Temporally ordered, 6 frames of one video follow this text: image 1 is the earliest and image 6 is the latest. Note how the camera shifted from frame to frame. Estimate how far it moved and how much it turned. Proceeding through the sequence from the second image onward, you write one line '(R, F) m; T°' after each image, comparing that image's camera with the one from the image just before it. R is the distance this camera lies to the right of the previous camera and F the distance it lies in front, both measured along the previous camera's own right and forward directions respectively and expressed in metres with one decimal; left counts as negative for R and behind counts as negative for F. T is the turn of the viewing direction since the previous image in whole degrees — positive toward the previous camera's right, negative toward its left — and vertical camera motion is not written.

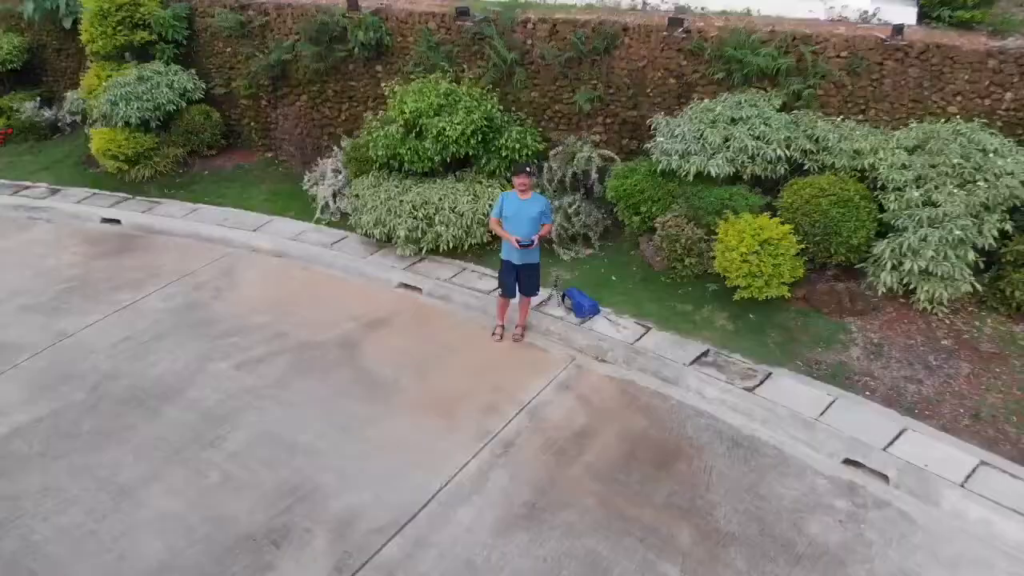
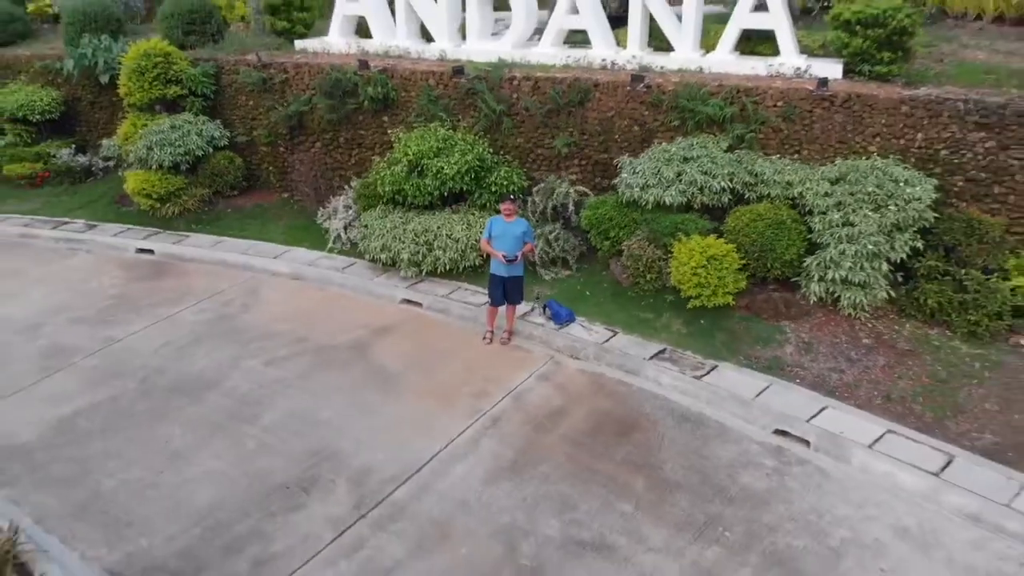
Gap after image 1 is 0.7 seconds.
(0.0, -0.8) m; 0°
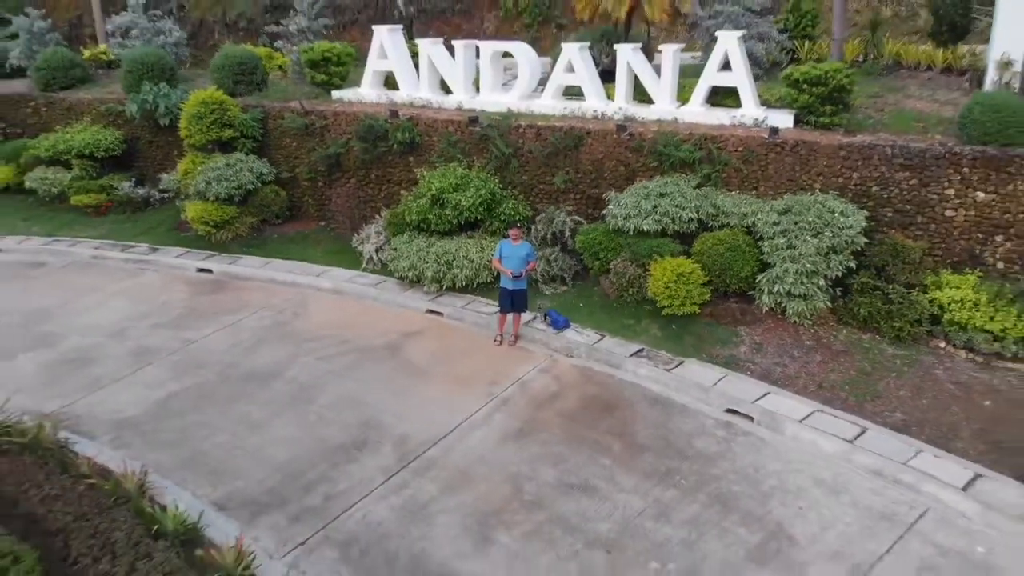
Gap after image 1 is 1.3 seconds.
(0.0, -1.2) m; 0°
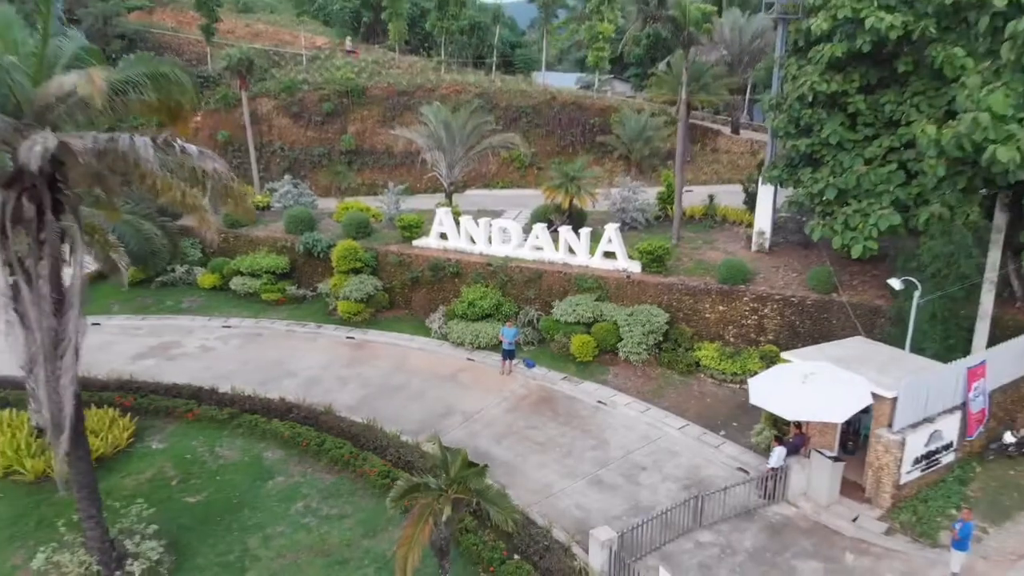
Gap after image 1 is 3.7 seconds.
(0.0, -8.2) m; 0°
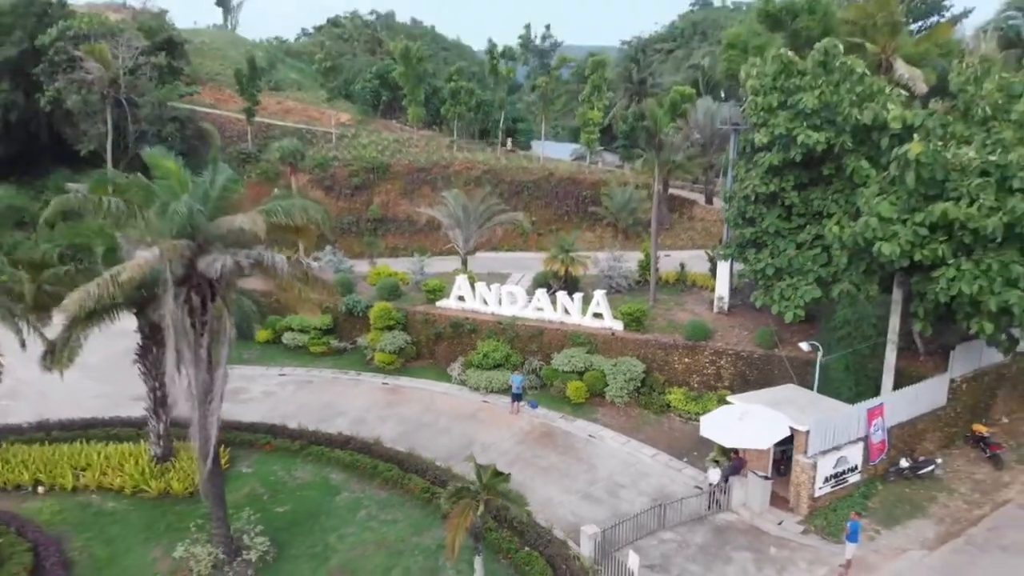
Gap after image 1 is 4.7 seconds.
(-0.3, -3.9) m; 0°
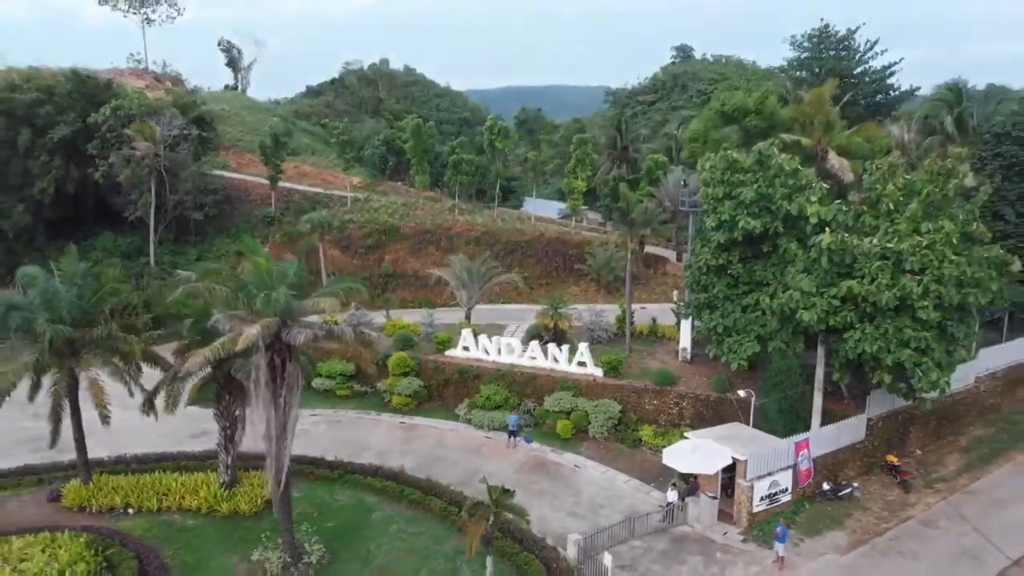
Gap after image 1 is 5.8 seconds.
(-0.3, -4.1) m; +1°
